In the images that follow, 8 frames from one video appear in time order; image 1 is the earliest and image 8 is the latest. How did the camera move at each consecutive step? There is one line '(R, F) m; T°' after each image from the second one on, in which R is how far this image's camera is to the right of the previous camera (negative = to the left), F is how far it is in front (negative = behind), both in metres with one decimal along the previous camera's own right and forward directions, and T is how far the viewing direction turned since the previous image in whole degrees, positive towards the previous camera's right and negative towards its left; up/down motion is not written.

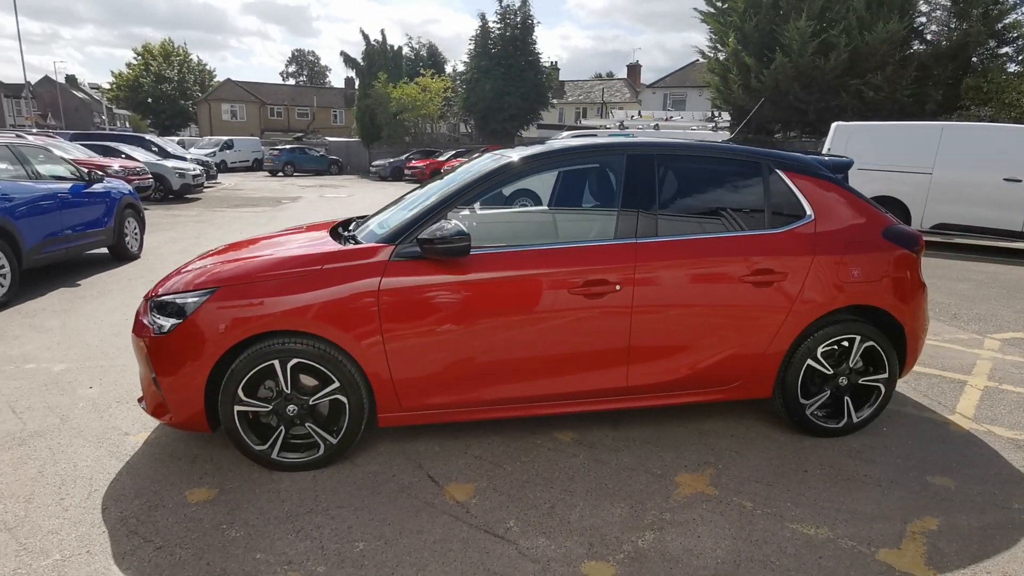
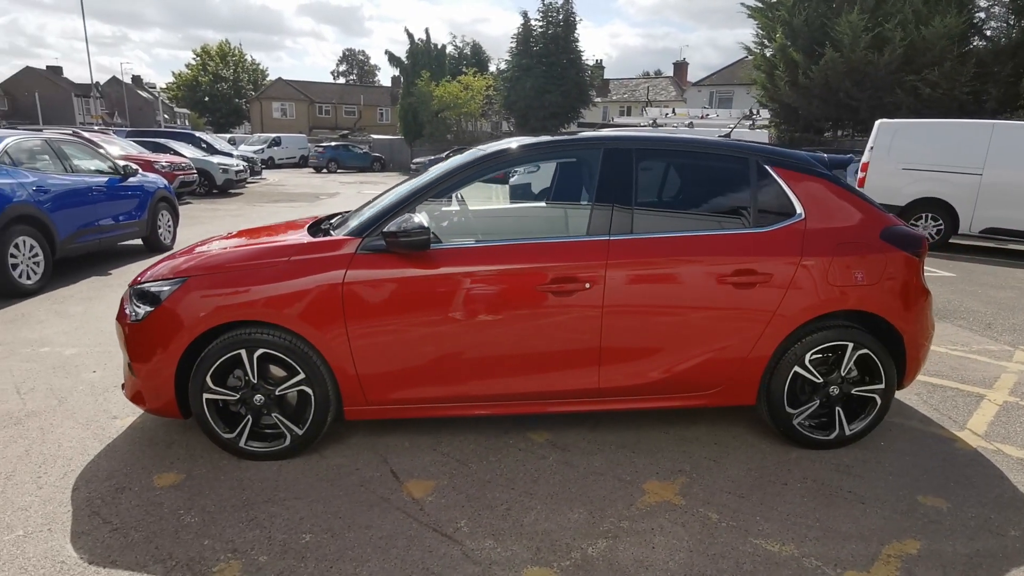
(+0.4, +0.1) m; -4°
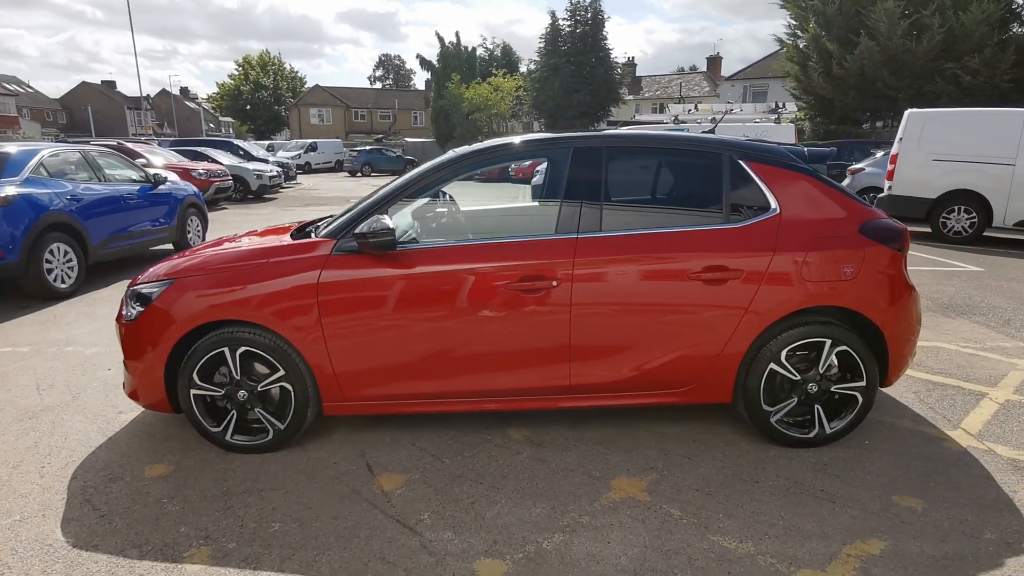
(+0.4, 0.0) m; -4°
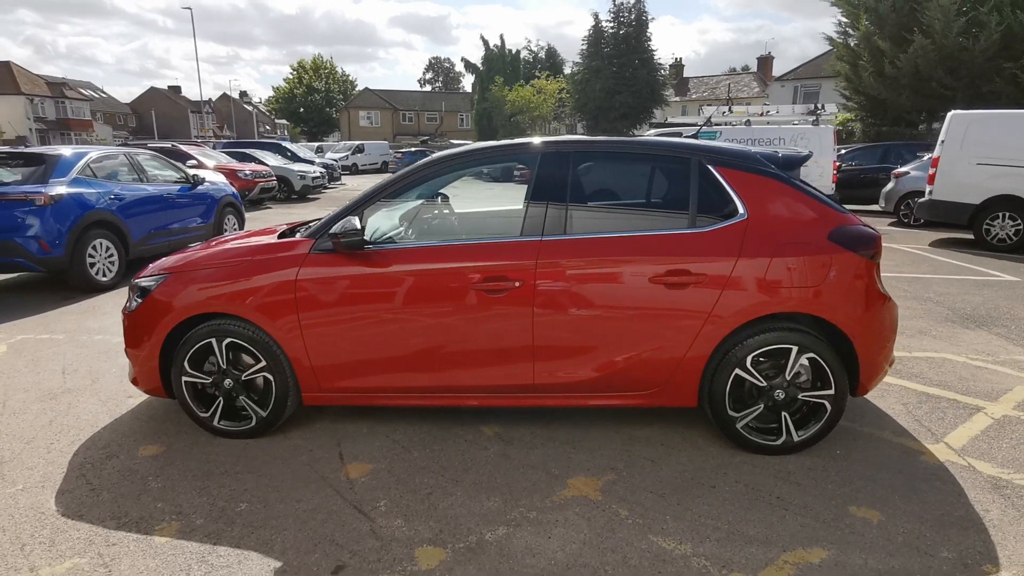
(+0.4, -0.1) m; -5°
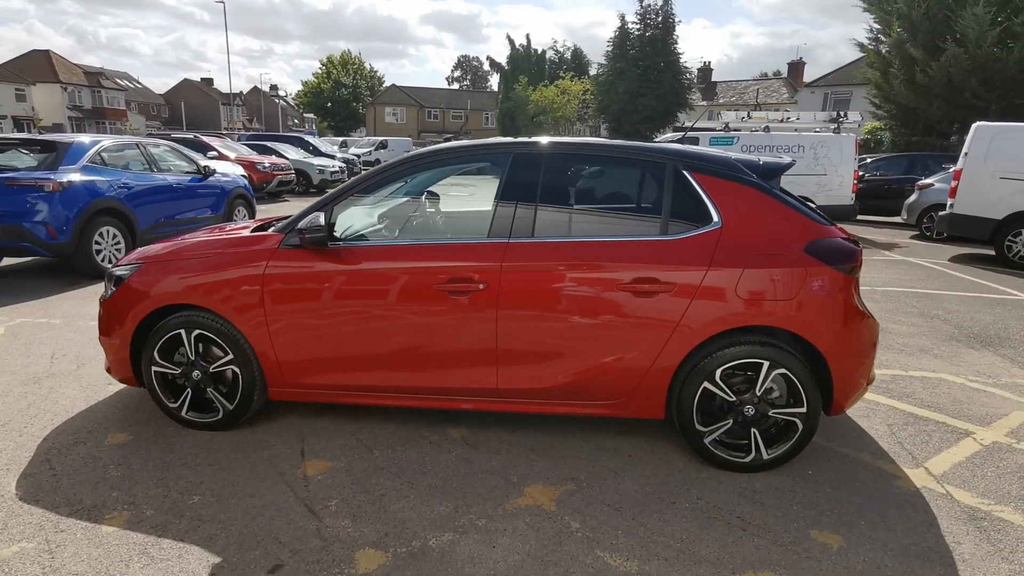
(+0.3, +0.1) m; -2°
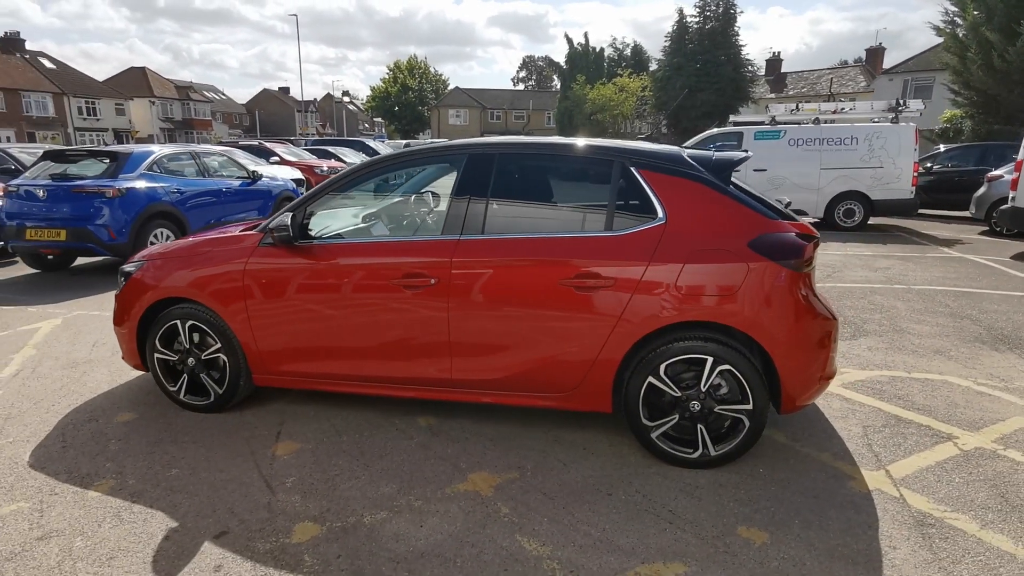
(+0.6, -0.1) m; -7°
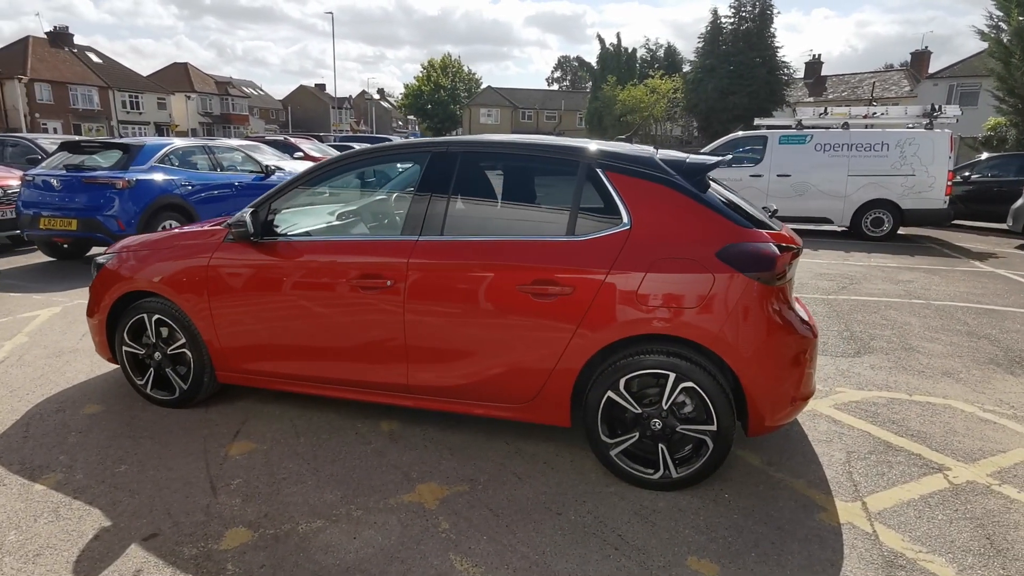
(+0.4, +0.1) m; -3°
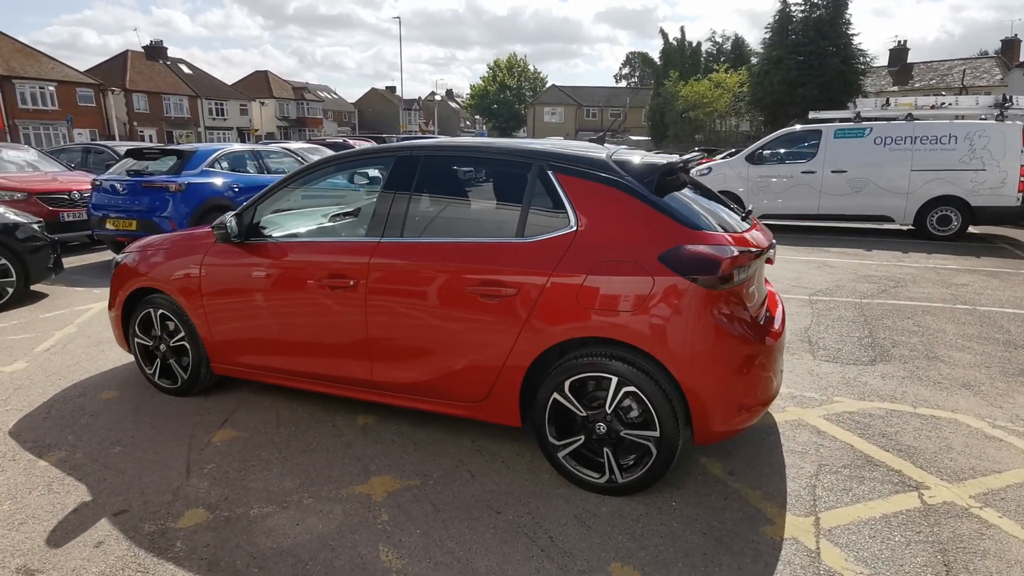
(+0.6, 0.0) m; -7°
